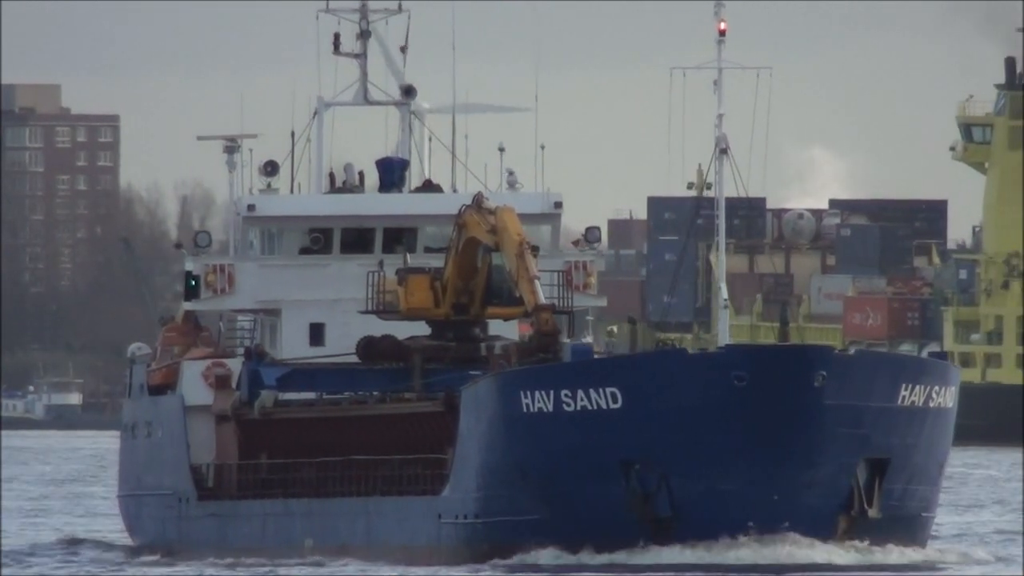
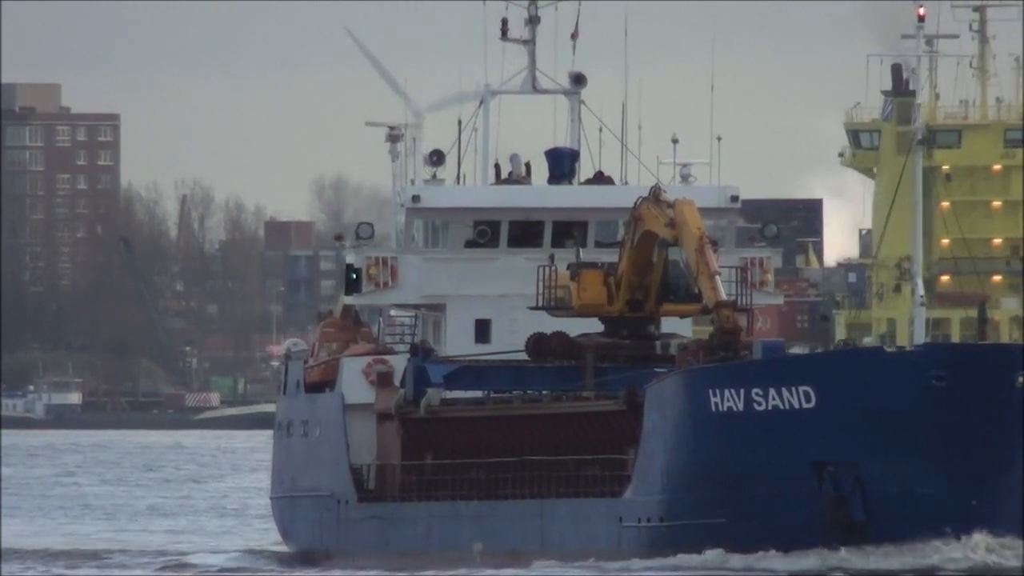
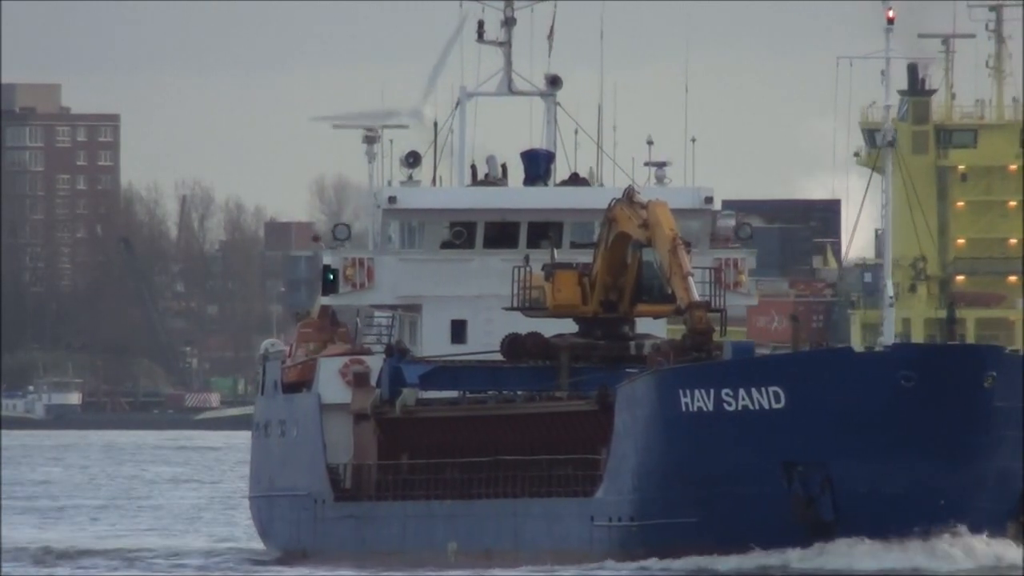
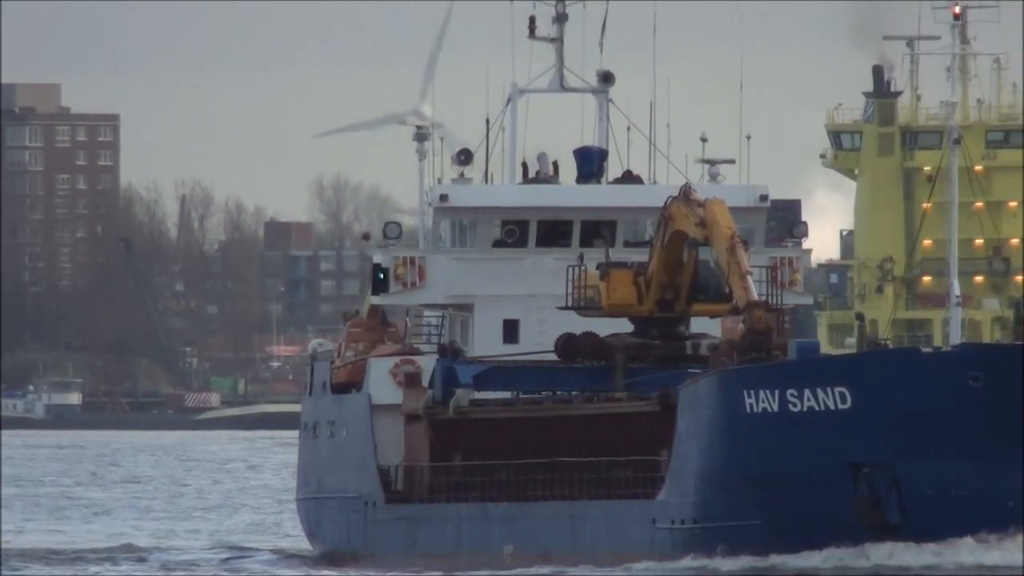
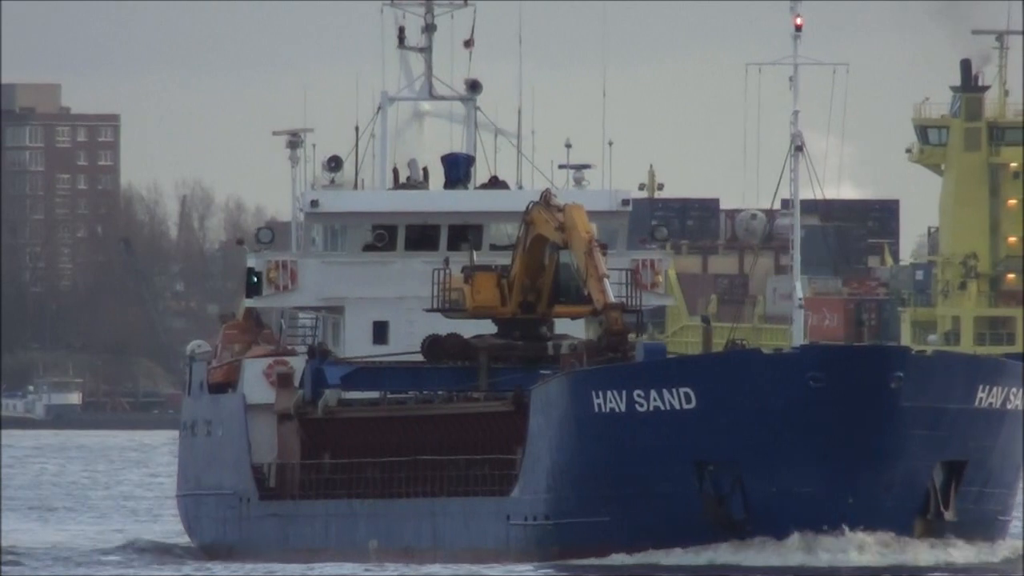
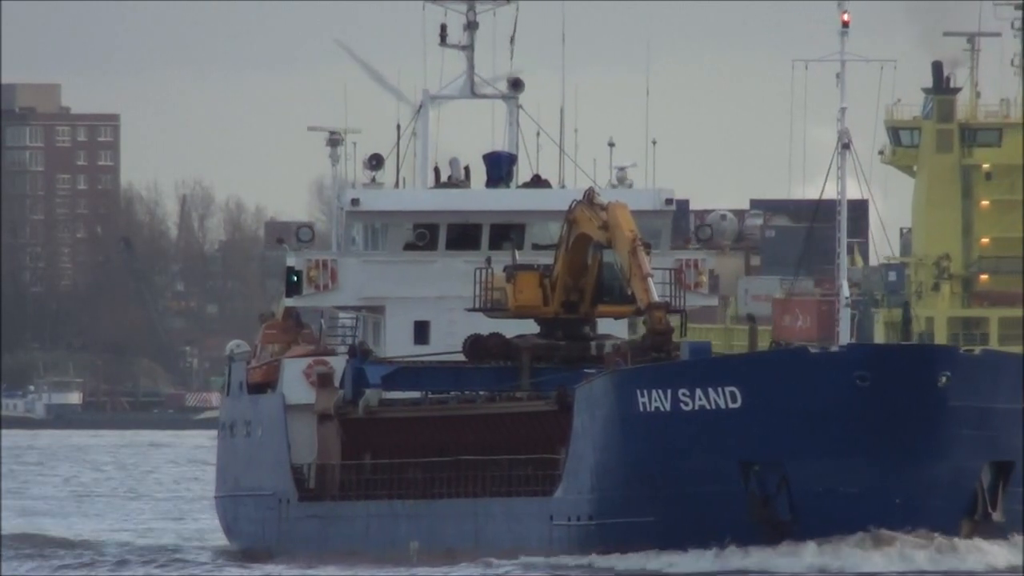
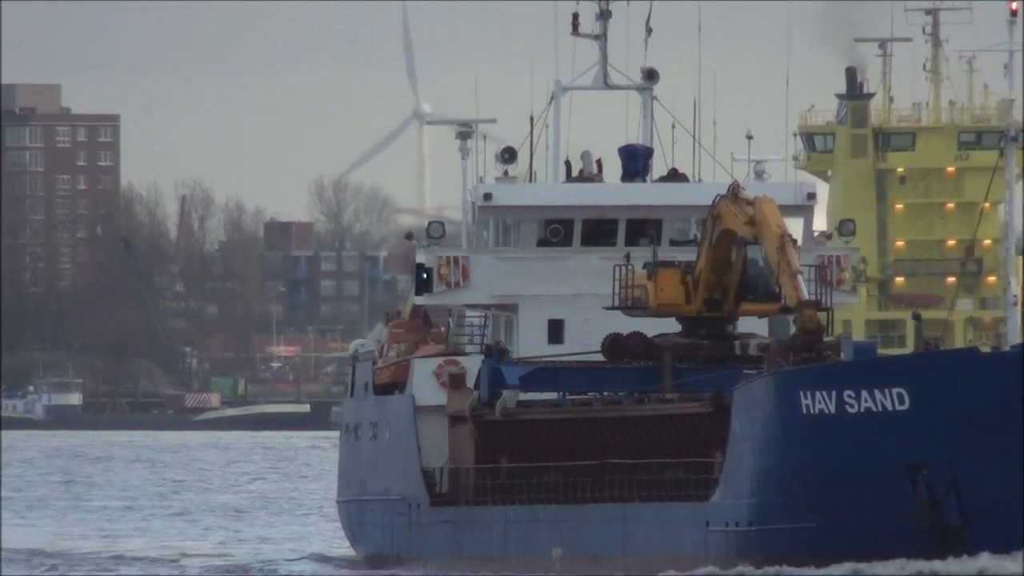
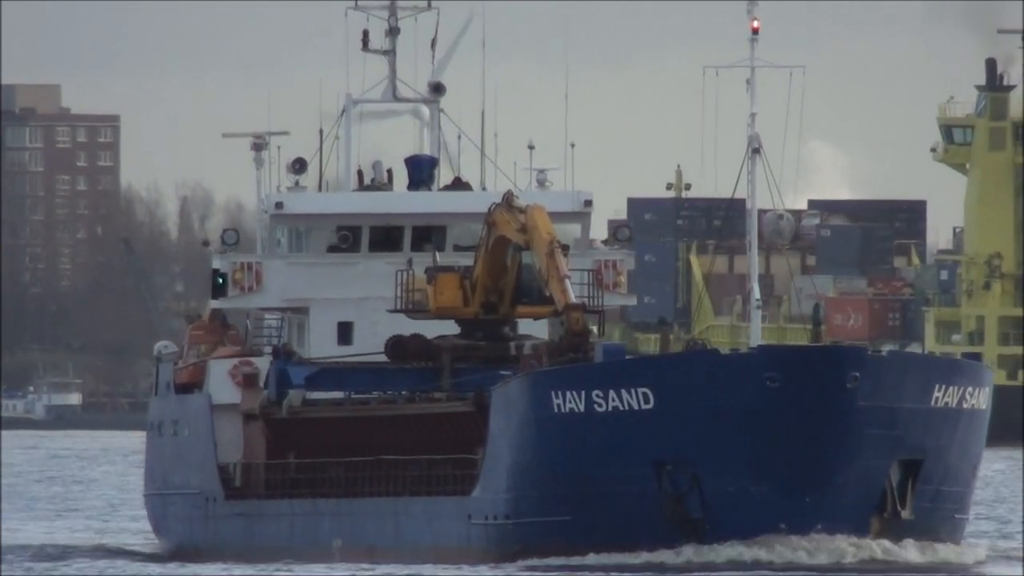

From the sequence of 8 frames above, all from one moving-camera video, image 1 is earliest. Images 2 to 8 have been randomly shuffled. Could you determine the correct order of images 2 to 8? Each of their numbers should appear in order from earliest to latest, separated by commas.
8, 5, 6, 3, 2, 4, 7
